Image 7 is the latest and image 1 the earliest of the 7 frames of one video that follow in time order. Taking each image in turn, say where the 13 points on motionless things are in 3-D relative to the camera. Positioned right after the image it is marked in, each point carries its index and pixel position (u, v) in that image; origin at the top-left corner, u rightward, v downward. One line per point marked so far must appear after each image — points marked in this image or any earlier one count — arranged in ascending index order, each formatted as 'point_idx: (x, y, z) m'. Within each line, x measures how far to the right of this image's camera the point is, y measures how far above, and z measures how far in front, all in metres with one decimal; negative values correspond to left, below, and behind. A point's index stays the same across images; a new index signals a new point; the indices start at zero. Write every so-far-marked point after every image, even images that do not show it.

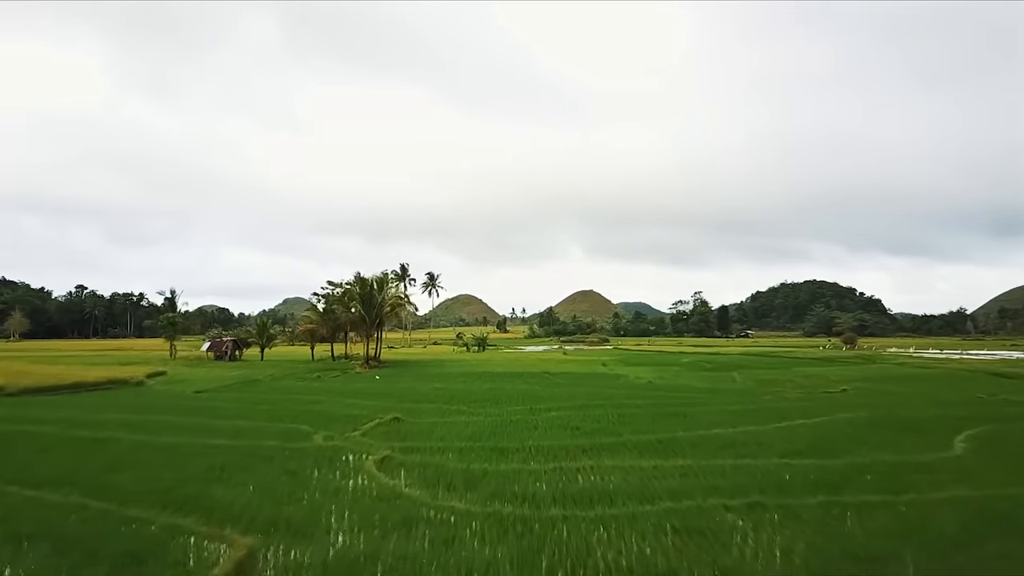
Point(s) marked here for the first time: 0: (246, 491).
0: (-5.2, -4.0, +11.1) m
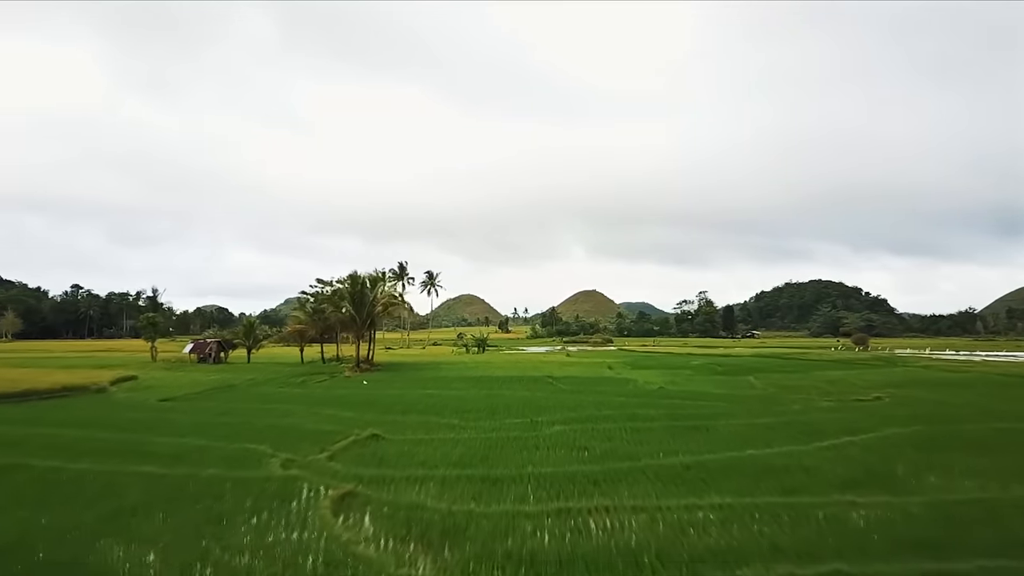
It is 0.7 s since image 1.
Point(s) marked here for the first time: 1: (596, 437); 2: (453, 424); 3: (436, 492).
0: (-5.3, -3.8, +8.3) m
1: (+2.5, -4.5, +17.1) m
2: (-2.0, -4.8, +19.7) m
3: (-1.6, -4.2, +11.8) m
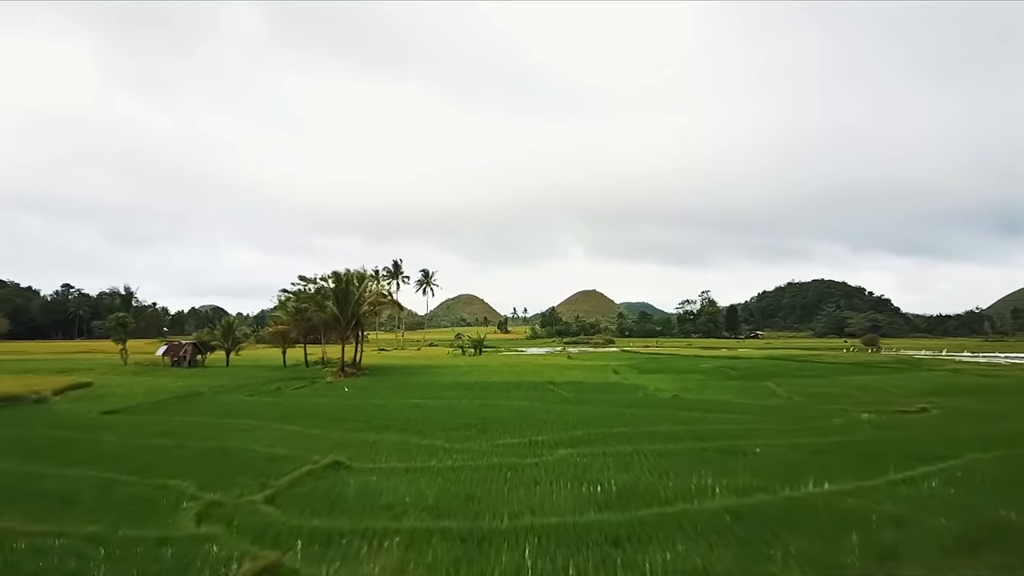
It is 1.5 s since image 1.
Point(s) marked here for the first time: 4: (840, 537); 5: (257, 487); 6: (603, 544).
0: (-5.4, -3.7, +5.0) m
1: (+2.4, -4.4, +13.8) m
2: (-2.2, -4.6, +16.5) m
3: (-1.7, -4.1, +8.5) m
4: (+5.6, -4.2, +9.7) m
5: (-5.4, -4.2, +12.0) m
6: (+1.5, -4.1, +9.1) m
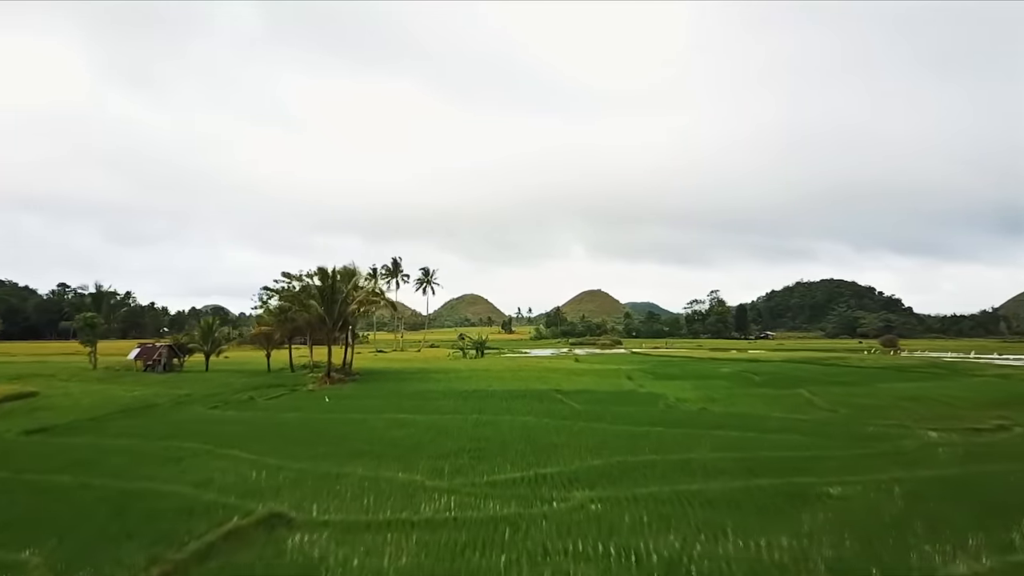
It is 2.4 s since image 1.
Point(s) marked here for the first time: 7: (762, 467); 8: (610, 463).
0: (-5.5, -3.5, +1.3) m
1: (+2.4, -4.2, +10.1) m
2: (-2.2, -4.5, +12.8) m
3: (-1.8, -3.9, +4.8) m
4: (+5.6, -4.0, +6.0) m
5: (-5.4, -4.0, +8.3) m
6: (+1.5, -3.9, +5.4) m
7: (+6.5, -4.6, +14.8) m
8: (+2.7, -4.6, +15.0) m
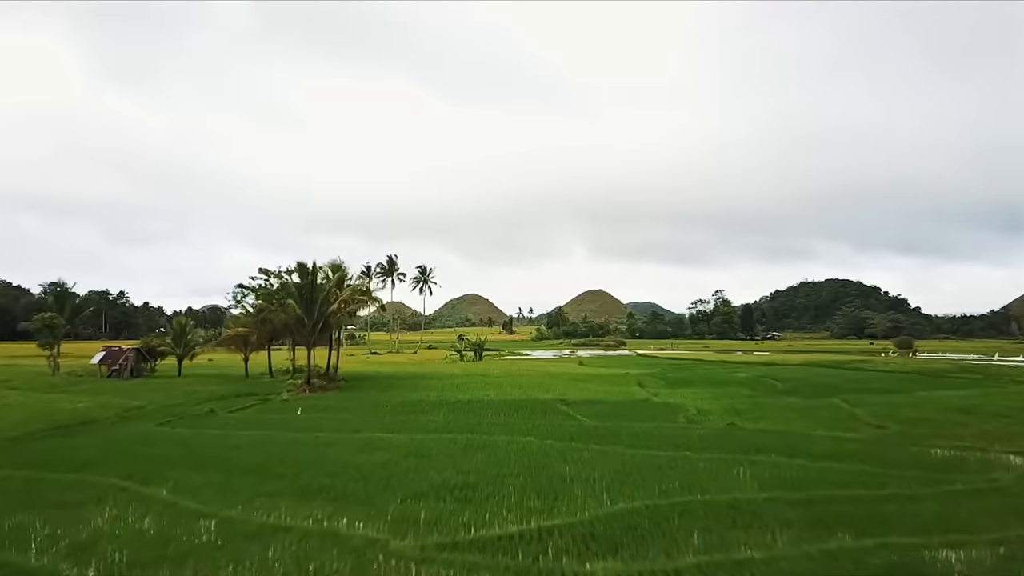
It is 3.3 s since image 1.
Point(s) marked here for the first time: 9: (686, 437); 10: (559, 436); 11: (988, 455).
0: (-5.6, -3.4, -2.1) m
1: (+2.3, -4.1, +6.6) m
2: (-2.2, -4.3, +9.3) m
3: (-1.9, -3.8, +1.3) m
4: (+5.5, -3.9, +2.5) m
5: (-5.5, -3.9, +4.9) m
6: (+1.4, -3.8, +1.9) m
7: (+6.5, -4.5, +11.3) m
8: (+2.6, -4.5, +11.6) m
9: (+6.1, -5.2, +19.7) m
10: (+1.6, -5.0, +19.3) m
11: (+14.6, -5.1, +17.4) m
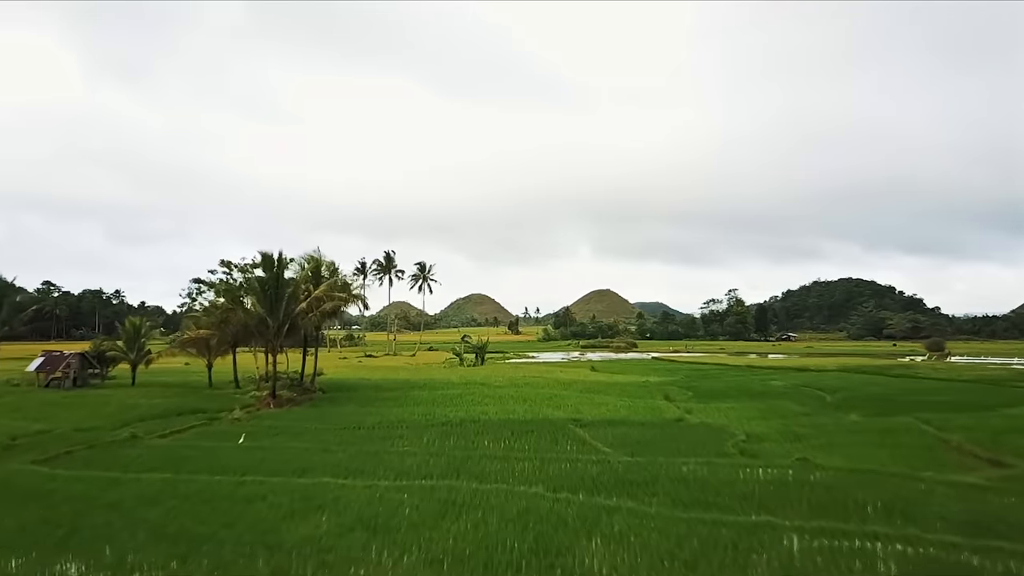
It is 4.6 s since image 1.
0: (-5.8, -3.2, -7.3) m
1: (+2.2, -3.8, +1.3) m
2: (-2.3, -4.1, +4.1) m
3: (-2.0, -3.5, -3.9) m
4: (+5.3, -3.6, -2.8) m
5: (-5.6, -3.7, -0.3) m
6: (+1.2, -3.6, -3.3) m
7: (+6.4, -4.2, +6.0) m
8: (+2.5, -4.2, +6.3) m
9: (+6.1, -4.9, +14.4) m
10: (+1.6, -4.8, +14.0) m
11: (+14.6, -4.8, +11.9) m
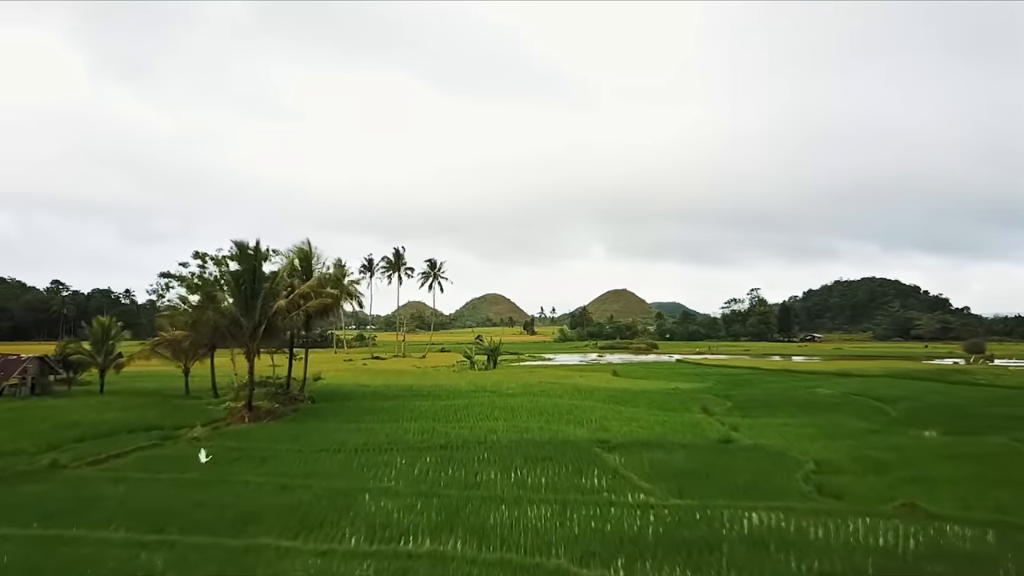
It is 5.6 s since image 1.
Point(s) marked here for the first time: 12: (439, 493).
0: (-6.1, -2.9, -11.1) m
1: (+2.1, -3.6, -2.7) m
2: (-2.4, -3.9, +0.1) m
3: (-2.3, -3.3, -7.9) m
4: (+5.1, -3.4, -7.0) m
5: (-5.8, -3.4, -4.1) m
6: (+1.0, -3.4, -7.3) m
7: (+6.4, -4.0, +1.8) m
8: (+2.5, -4.0, +2.2) m
9: (+6.3, -4.7, +10.3) m
10: (+1.8, -4.6, +10.0) m
11: (+14.8, -4.6, +7.6) m
12: (-1.7, -4.8, +13.4) m
